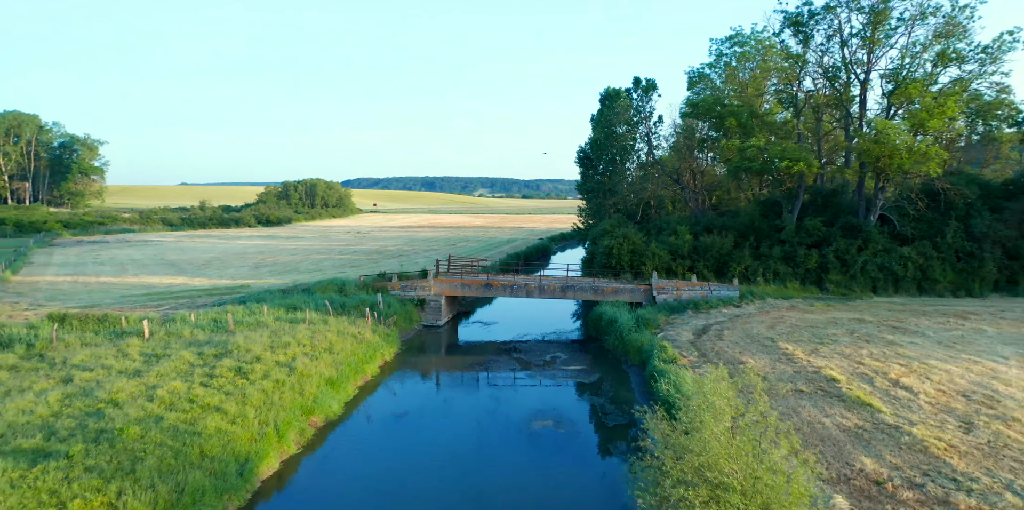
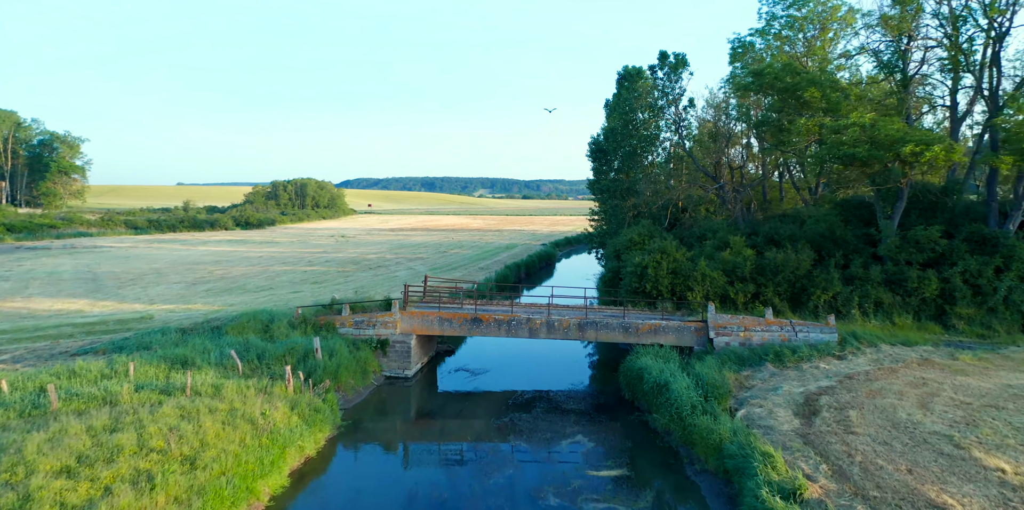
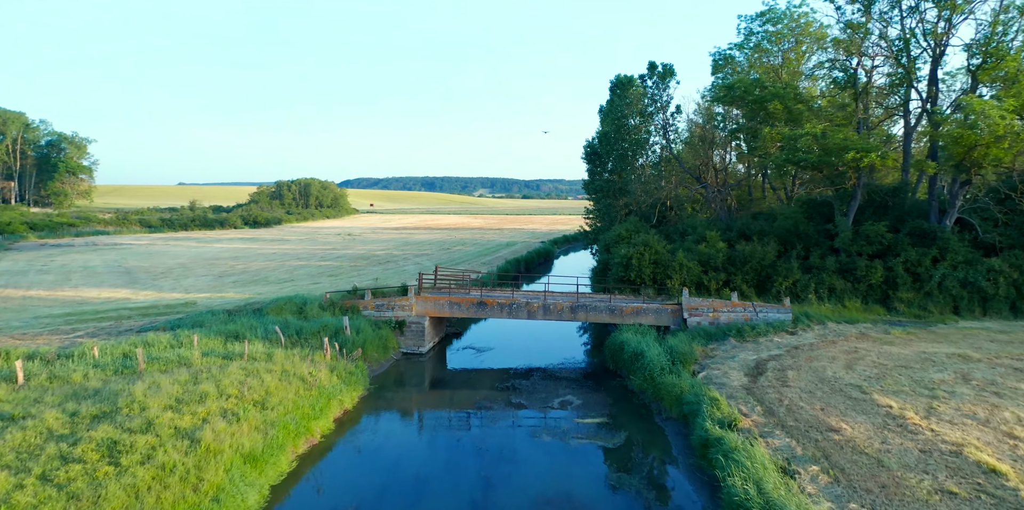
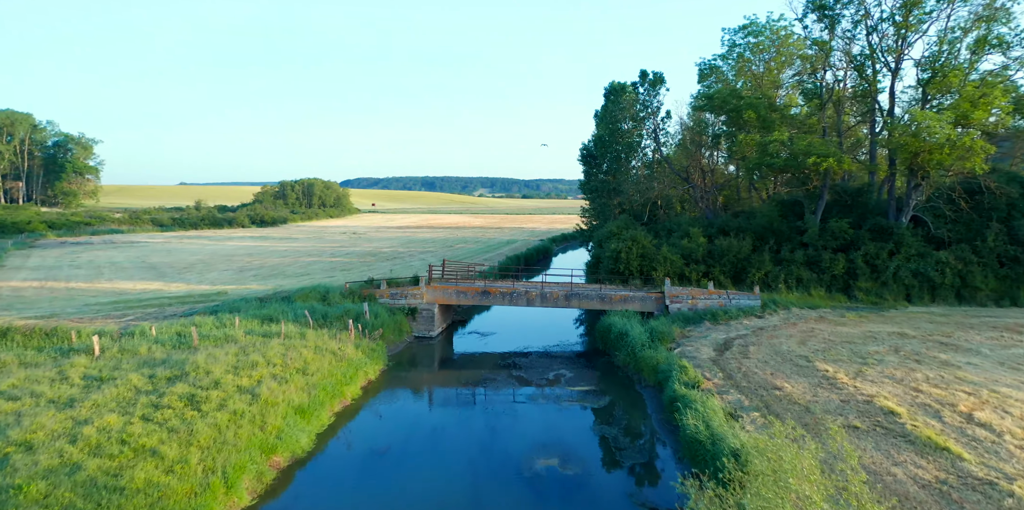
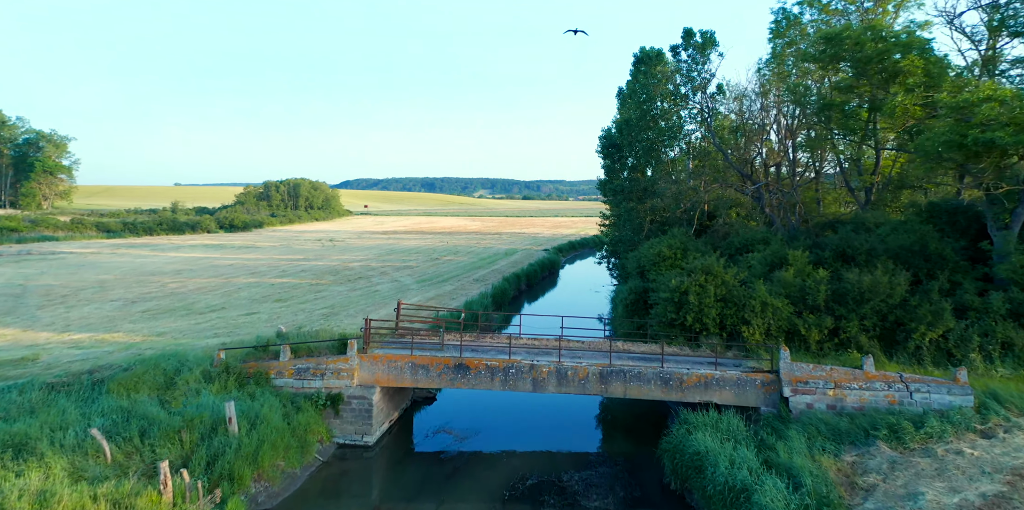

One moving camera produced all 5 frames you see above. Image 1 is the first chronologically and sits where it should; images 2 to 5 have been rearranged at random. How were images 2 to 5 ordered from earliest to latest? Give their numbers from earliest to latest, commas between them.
4, 3, 2, 5
